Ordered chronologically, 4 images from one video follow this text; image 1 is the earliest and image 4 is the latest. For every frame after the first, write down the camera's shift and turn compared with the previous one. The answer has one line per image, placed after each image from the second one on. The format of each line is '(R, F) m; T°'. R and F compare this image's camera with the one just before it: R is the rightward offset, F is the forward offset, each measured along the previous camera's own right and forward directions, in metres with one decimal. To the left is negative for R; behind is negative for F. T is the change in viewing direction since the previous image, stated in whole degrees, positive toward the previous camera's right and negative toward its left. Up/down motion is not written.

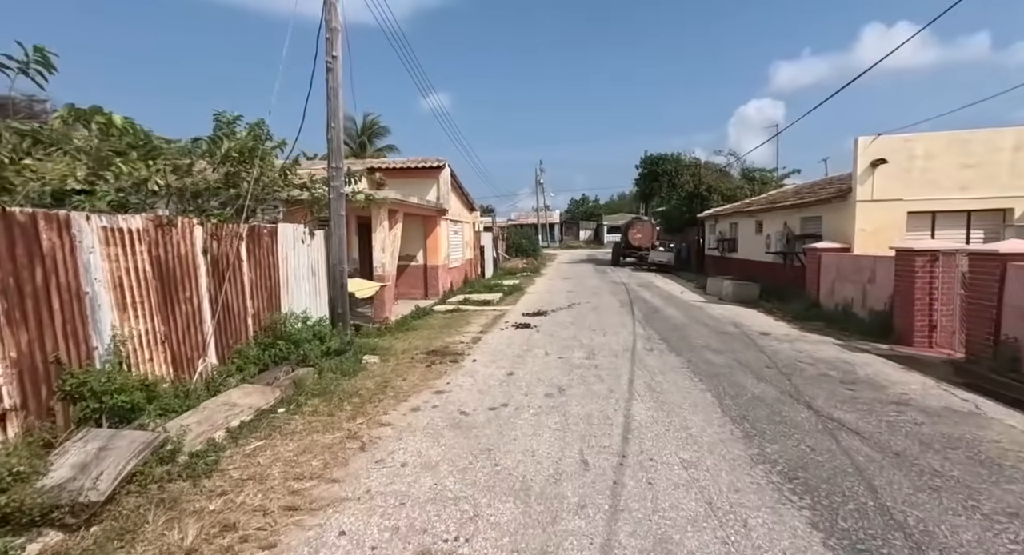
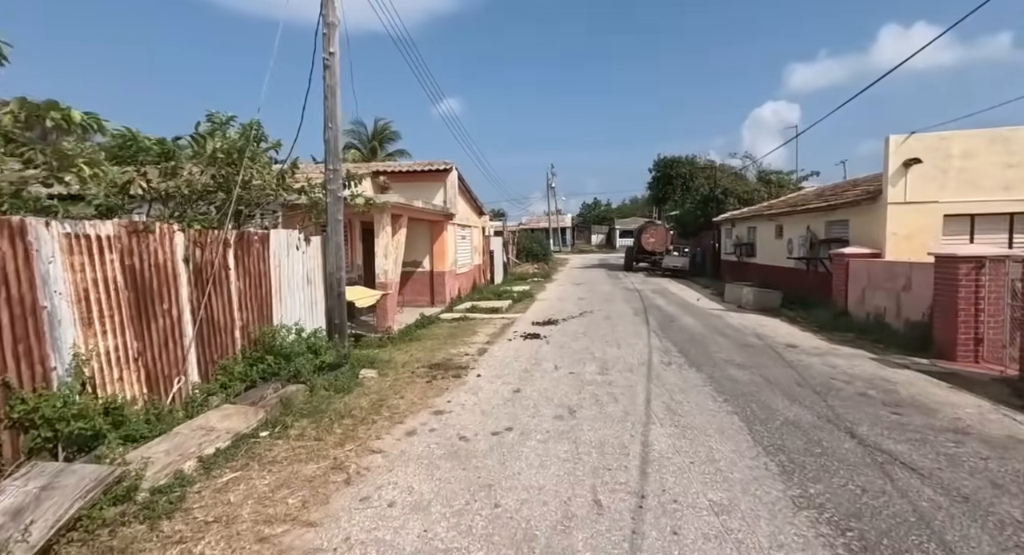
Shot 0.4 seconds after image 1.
(+0.1, +0.5) m; -1°
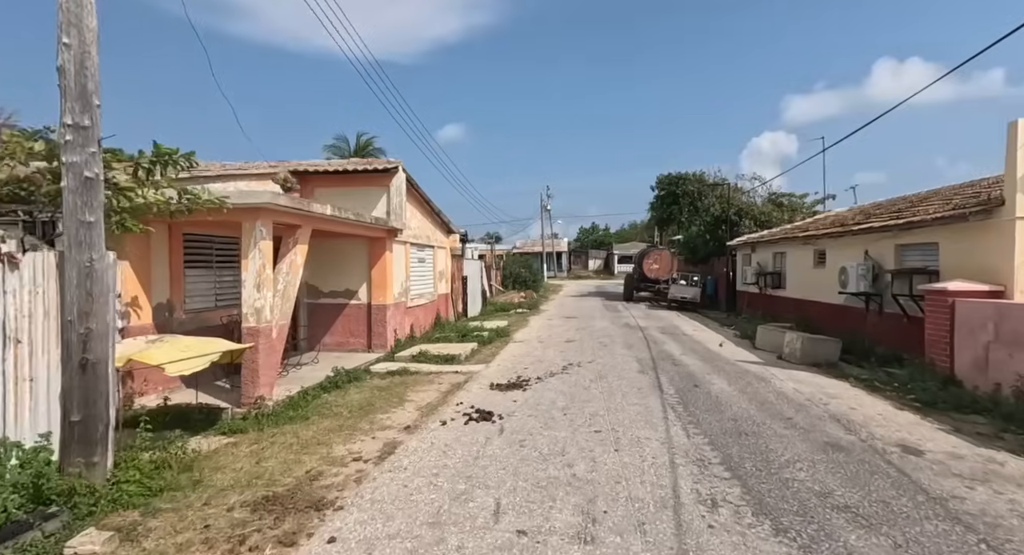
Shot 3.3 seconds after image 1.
(+0.7, +3.2) m; 0°
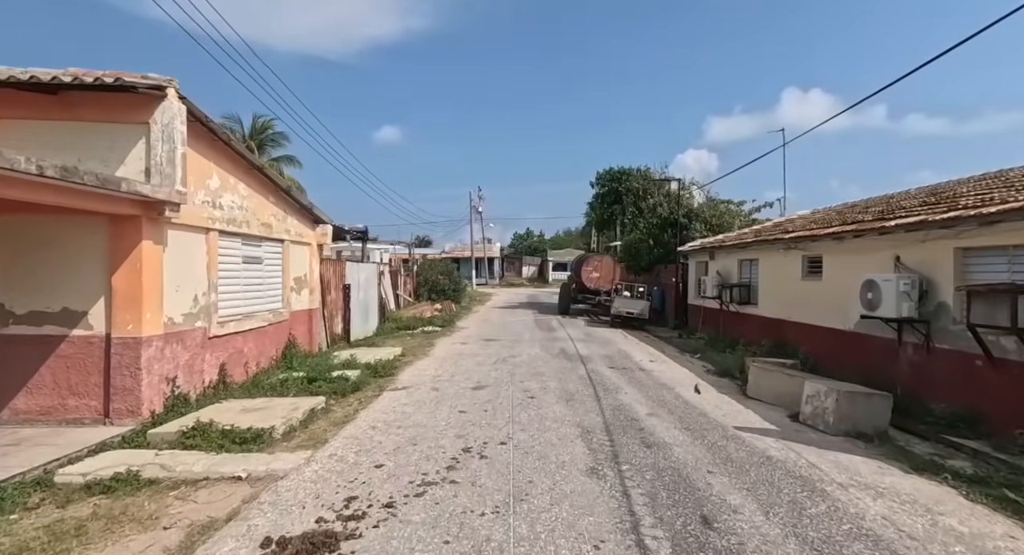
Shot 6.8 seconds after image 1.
(+0.9, +3.9) m; +8°
